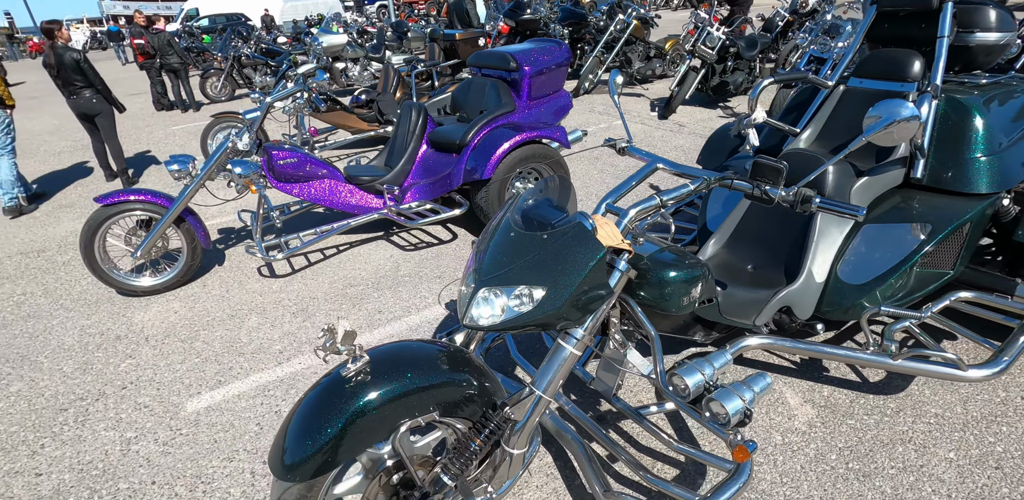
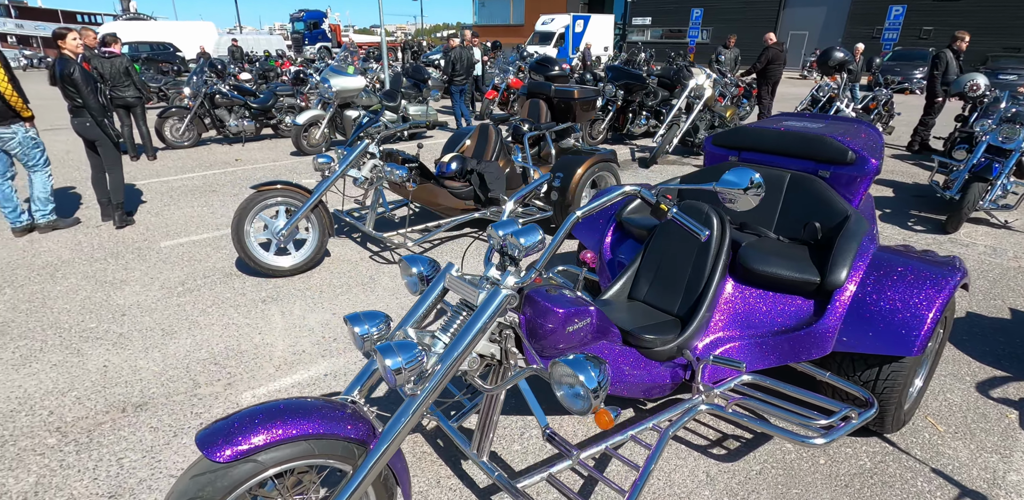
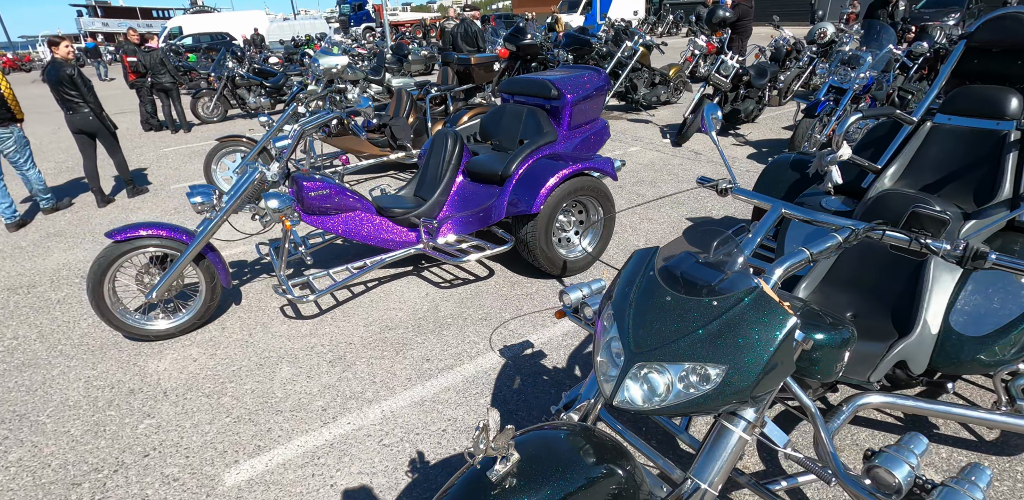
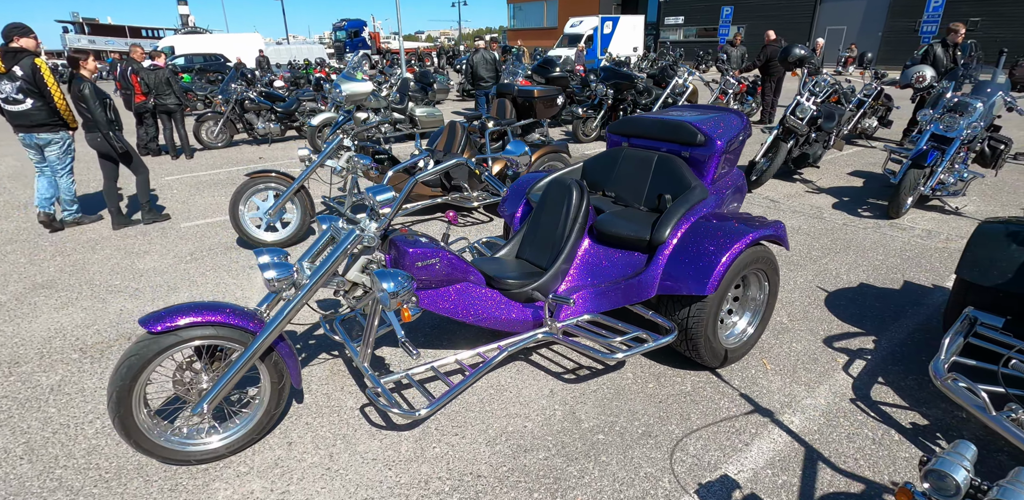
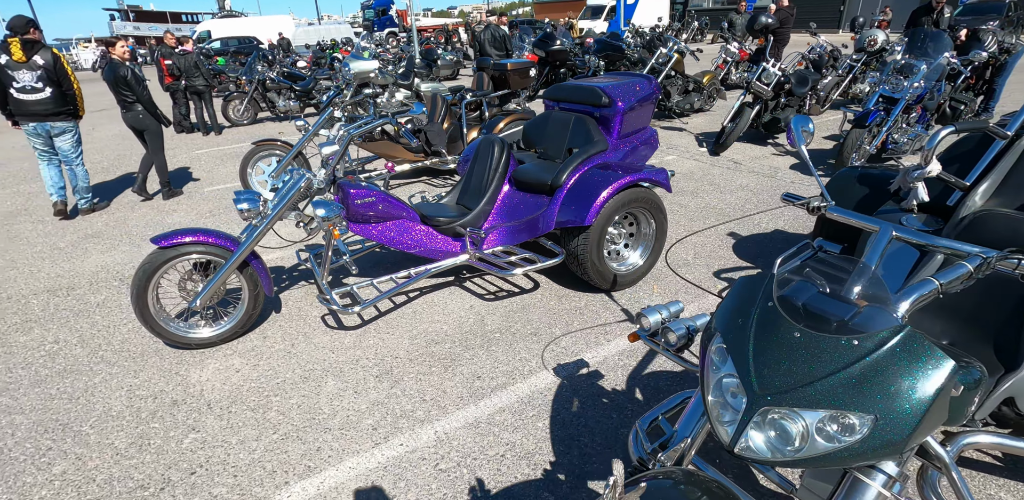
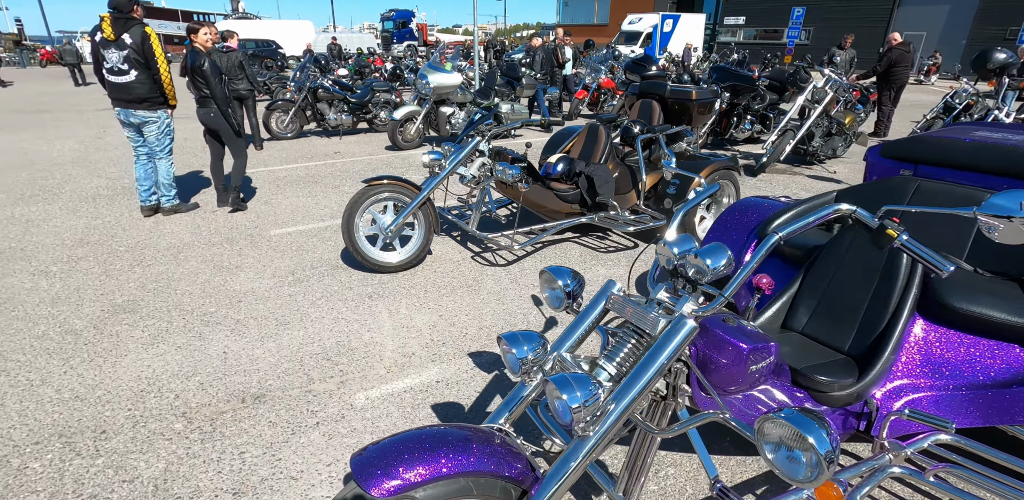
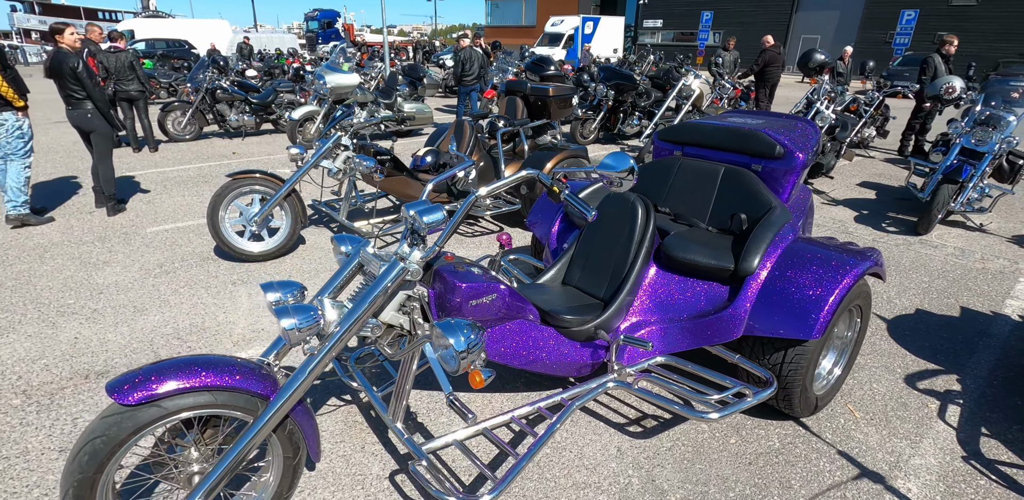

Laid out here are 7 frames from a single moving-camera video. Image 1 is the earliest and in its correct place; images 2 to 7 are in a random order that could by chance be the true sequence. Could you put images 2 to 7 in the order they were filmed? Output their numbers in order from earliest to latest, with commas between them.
3, 5, 4, 7, 2, 6
